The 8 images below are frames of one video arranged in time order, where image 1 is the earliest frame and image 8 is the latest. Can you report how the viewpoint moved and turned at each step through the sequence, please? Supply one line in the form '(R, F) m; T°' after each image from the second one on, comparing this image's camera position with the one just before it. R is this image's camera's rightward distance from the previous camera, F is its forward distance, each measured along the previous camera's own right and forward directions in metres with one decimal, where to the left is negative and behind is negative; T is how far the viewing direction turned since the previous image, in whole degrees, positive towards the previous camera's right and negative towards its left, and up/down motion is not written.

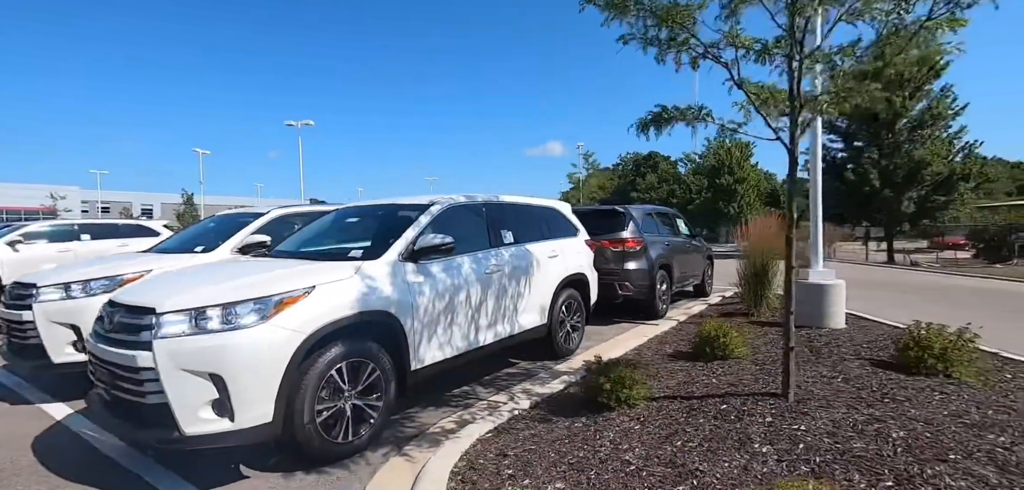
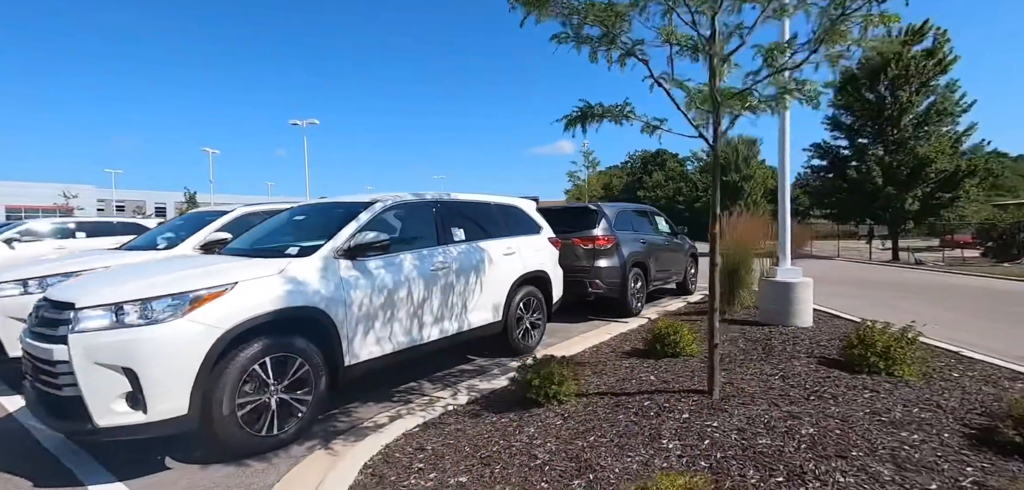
(+0.6, 0.0) m; -1°
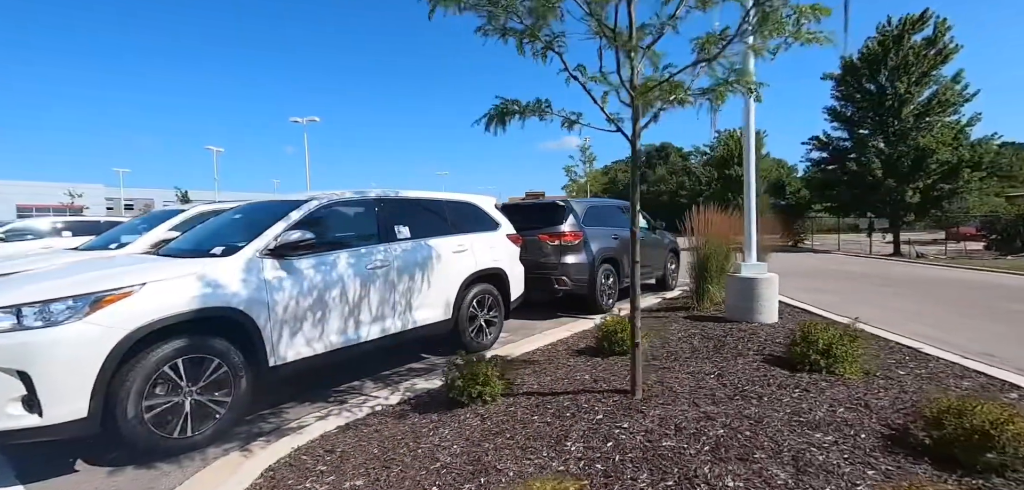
(+0.6, +0.1) m; -1°
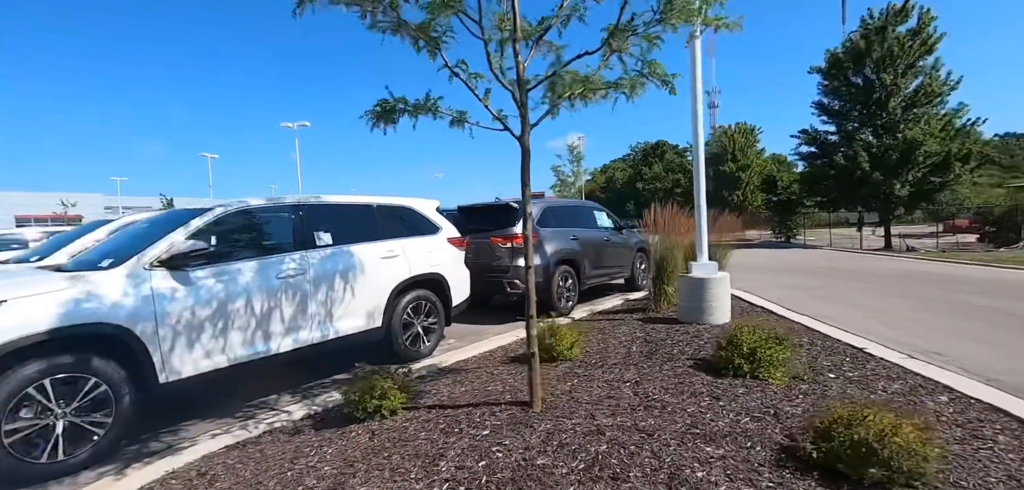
(+0.7, +0.2) m; 0°
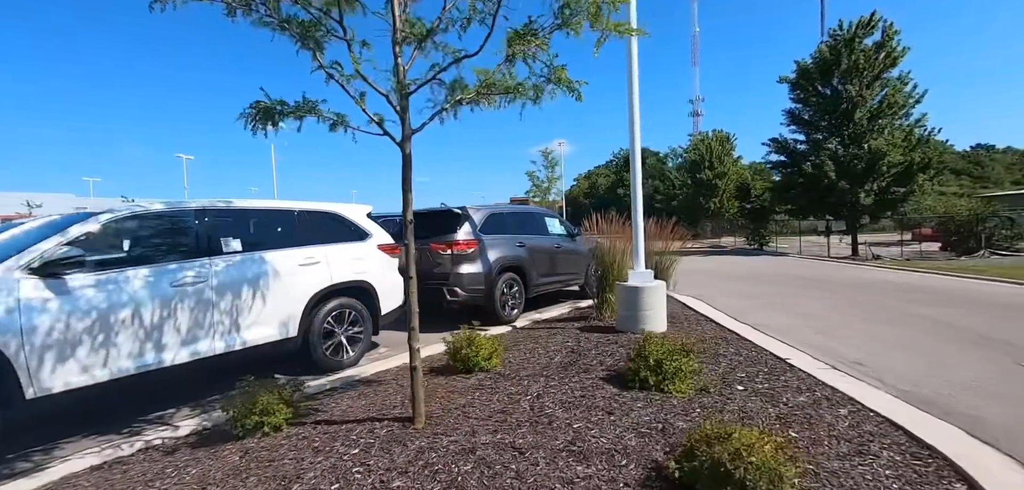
(+0.6, +0.1) m; +2°
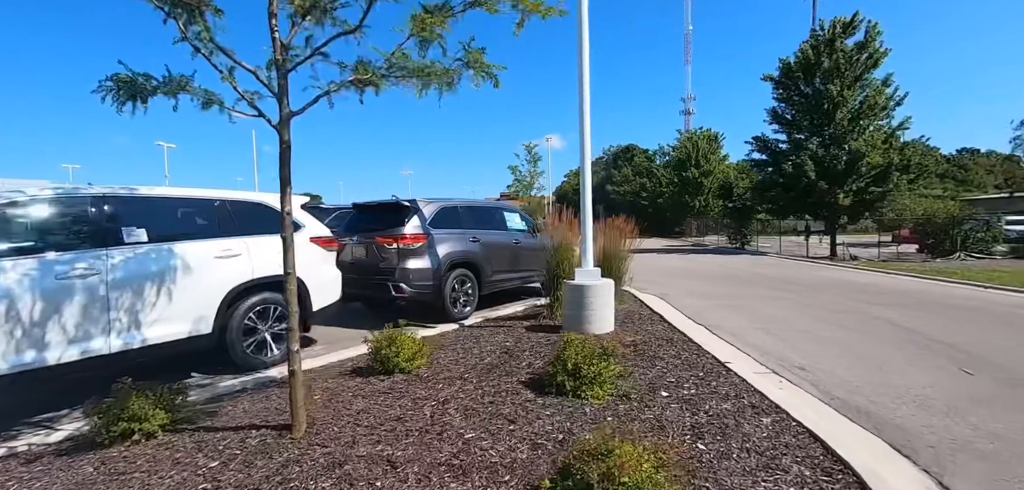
(+0.6, +0.2) m; +1°
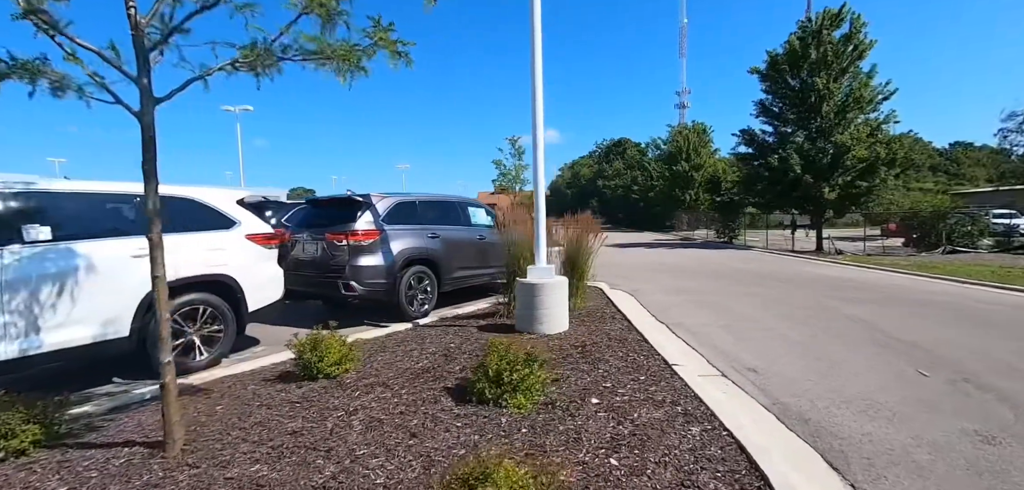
(+0.5, +0.2) m; +1°
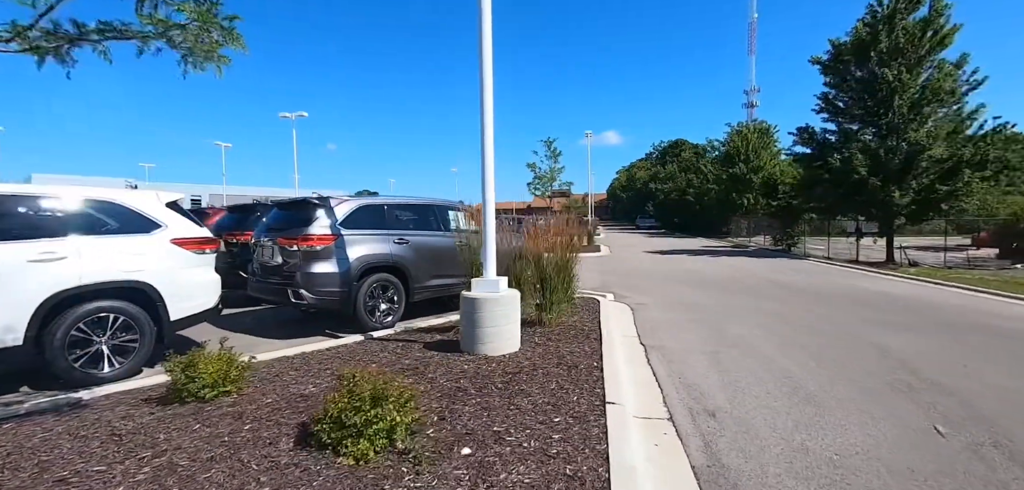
(+1.2, +0.7) m; -7°
